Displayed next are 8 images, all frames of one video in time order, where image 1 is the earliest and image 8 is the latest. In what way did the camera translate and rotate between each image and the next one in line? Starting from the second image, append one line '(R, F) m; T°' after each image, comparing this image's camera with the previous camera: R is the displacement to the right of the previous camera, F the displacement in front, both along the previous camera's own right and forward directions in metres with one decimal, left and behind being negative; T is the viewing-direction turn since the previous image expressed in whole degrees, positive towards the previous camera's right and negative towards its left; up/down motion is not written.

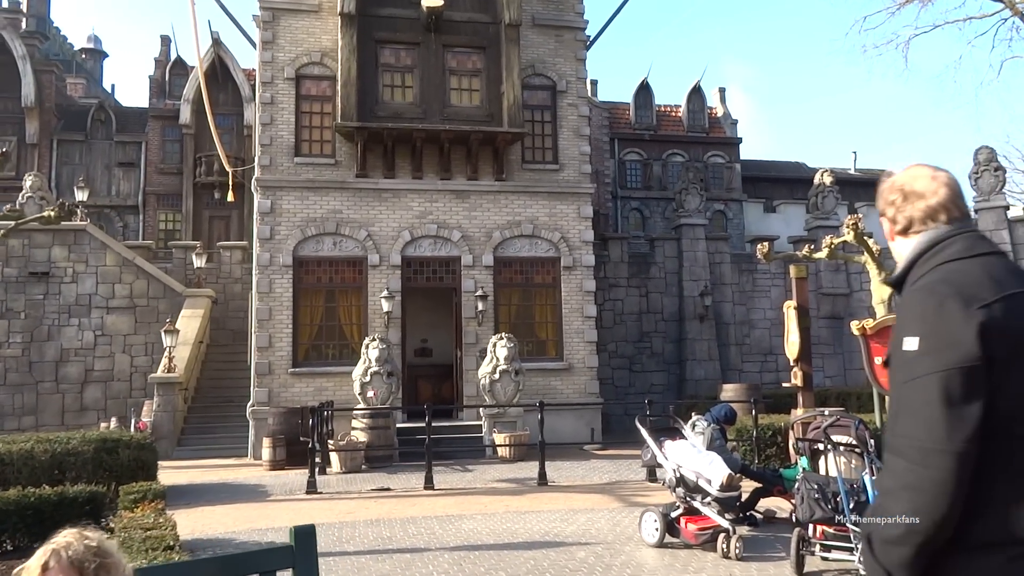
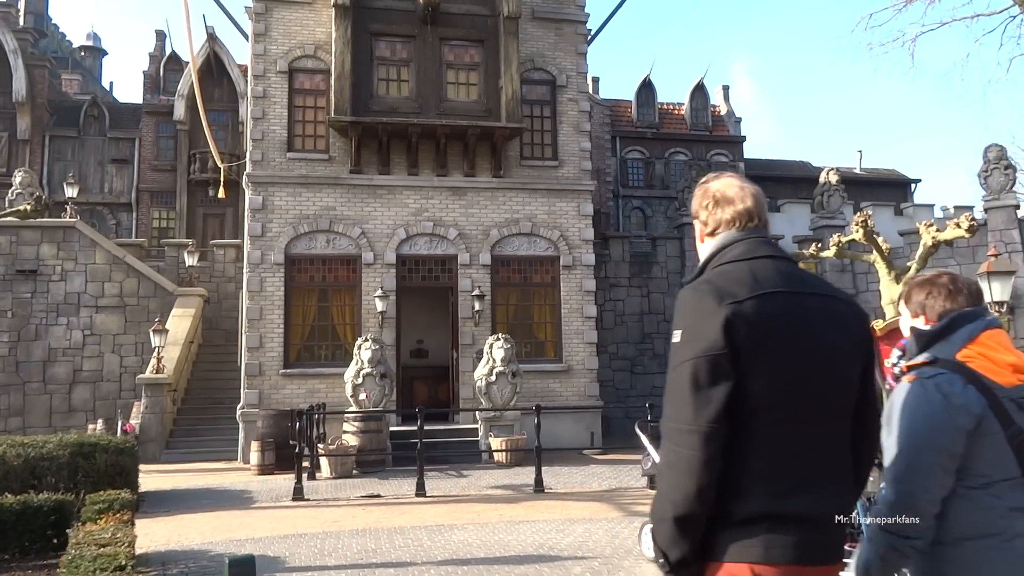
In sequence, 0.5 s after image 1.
(+0.1, +0.5) m; 0°
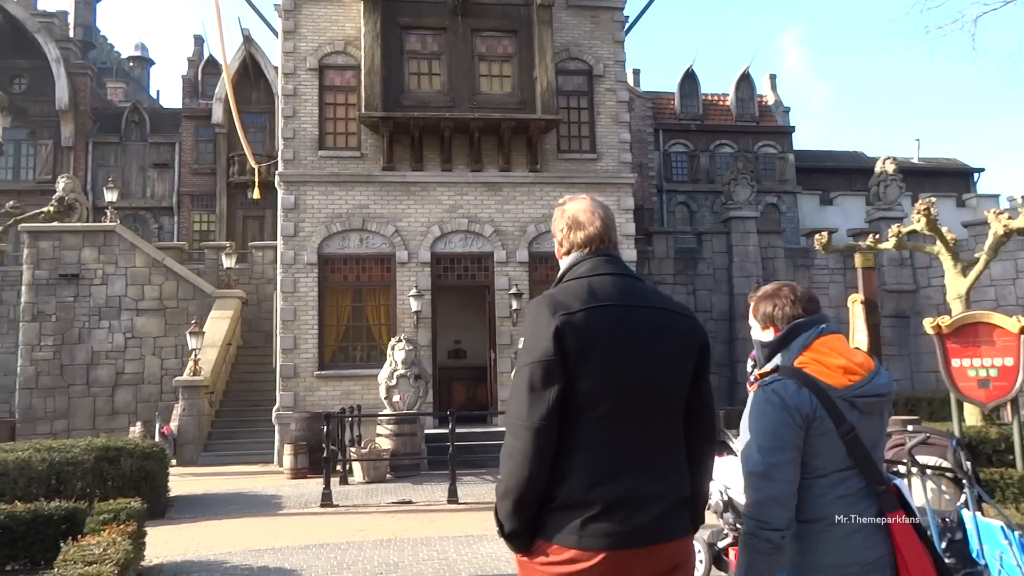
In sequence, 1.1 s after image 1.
(+0.2, +0.6) m; -3°
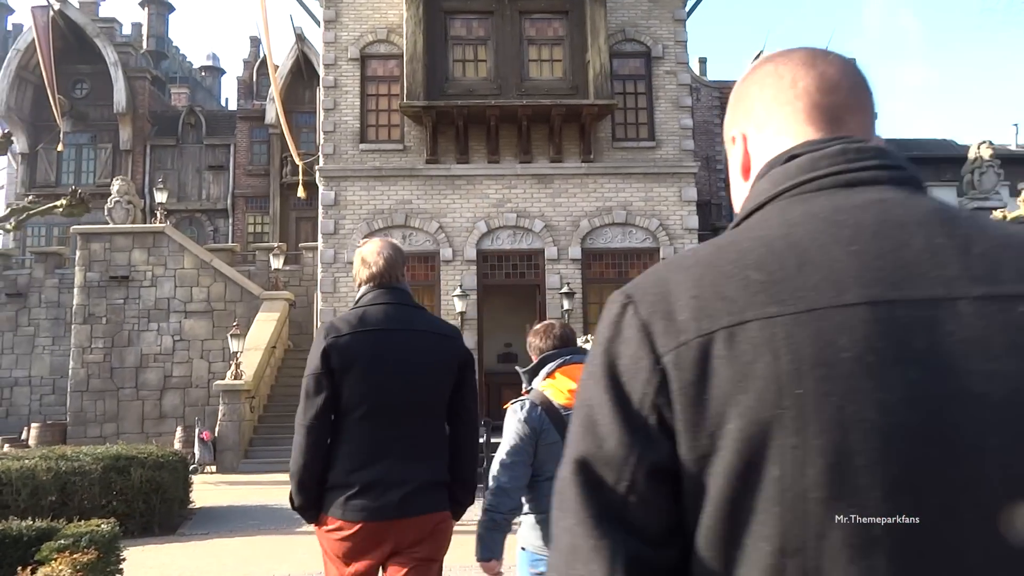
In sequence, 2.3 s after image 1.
(+0.4, +1.2) m; -5°
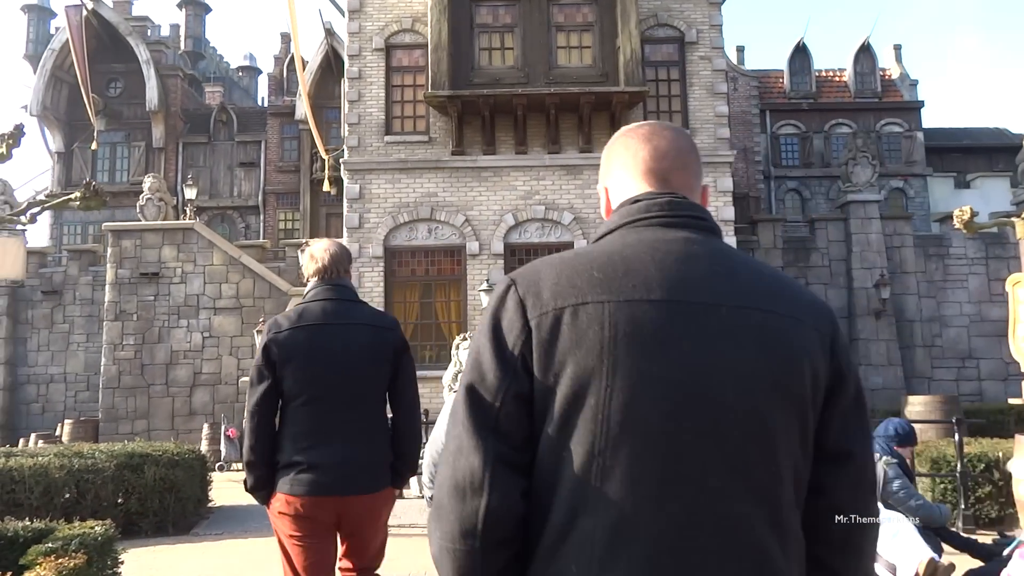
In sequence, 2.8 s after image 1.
(+0.2, +0.5) m; -3°
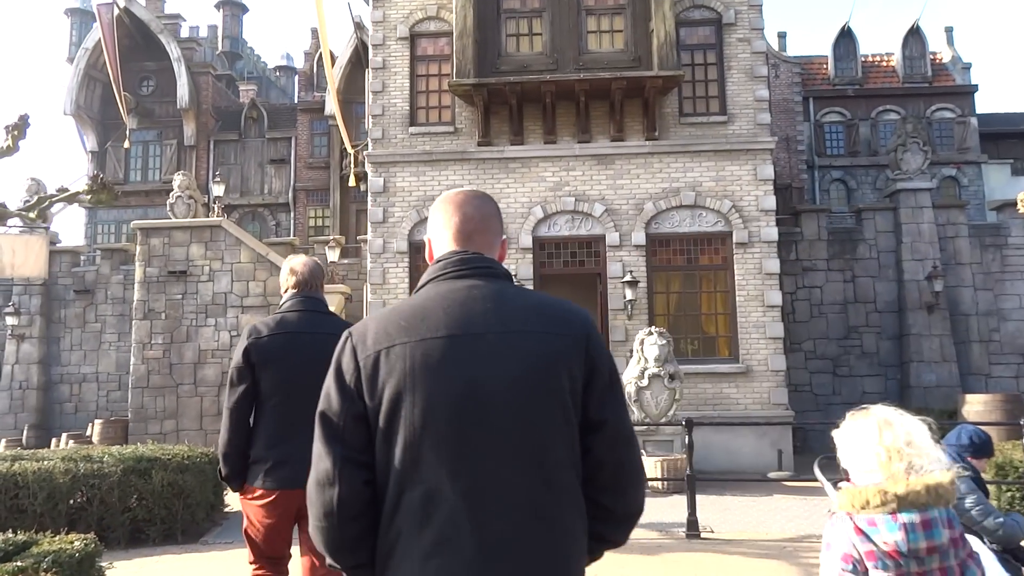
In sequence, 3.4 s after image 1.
(+0.2, +0.6) m; -3°
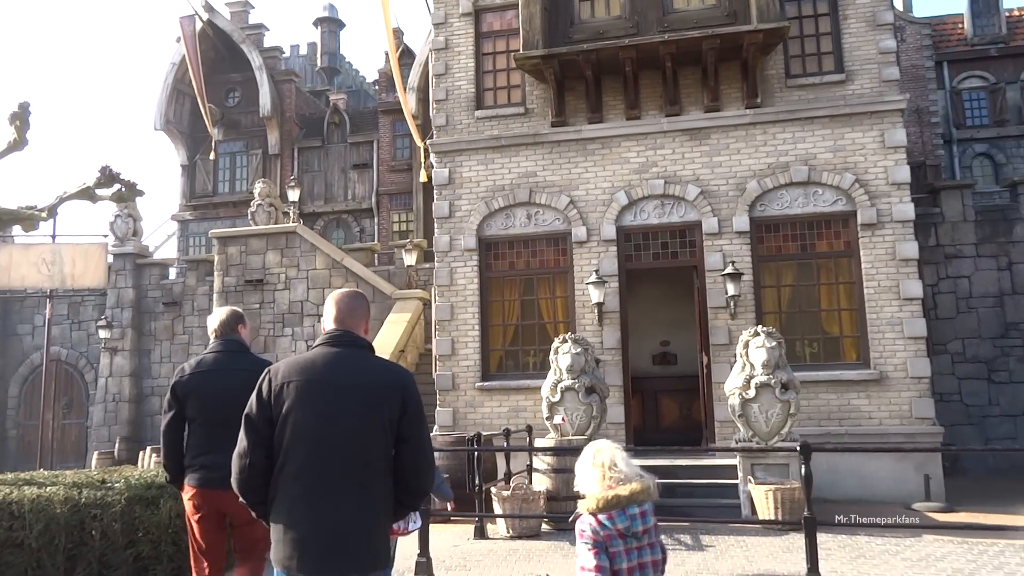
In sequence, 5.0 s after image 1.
(+0.5, +1.8) m; -8°
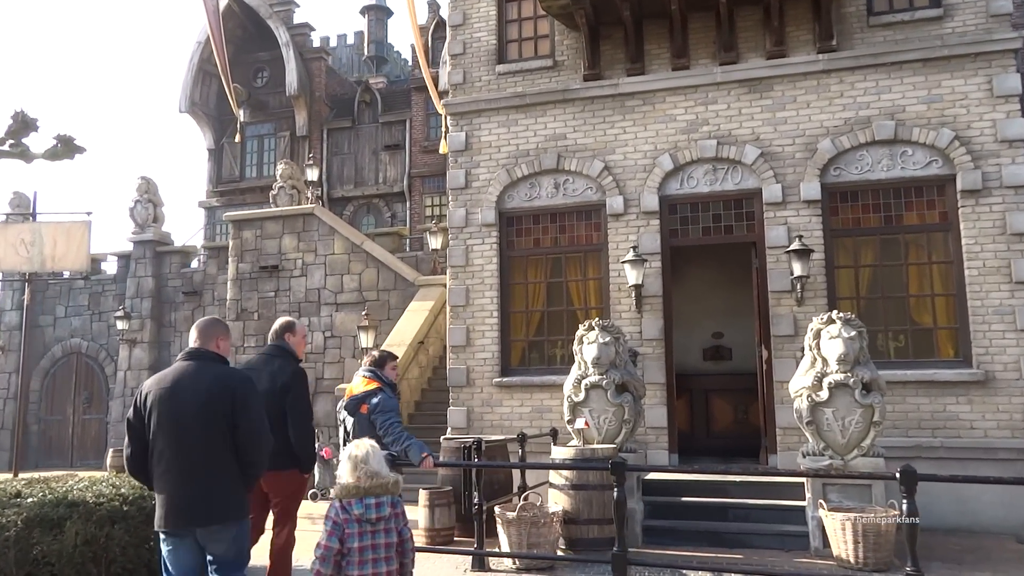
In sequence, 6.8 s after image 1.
(+0.5, +1.9) m; -4°
